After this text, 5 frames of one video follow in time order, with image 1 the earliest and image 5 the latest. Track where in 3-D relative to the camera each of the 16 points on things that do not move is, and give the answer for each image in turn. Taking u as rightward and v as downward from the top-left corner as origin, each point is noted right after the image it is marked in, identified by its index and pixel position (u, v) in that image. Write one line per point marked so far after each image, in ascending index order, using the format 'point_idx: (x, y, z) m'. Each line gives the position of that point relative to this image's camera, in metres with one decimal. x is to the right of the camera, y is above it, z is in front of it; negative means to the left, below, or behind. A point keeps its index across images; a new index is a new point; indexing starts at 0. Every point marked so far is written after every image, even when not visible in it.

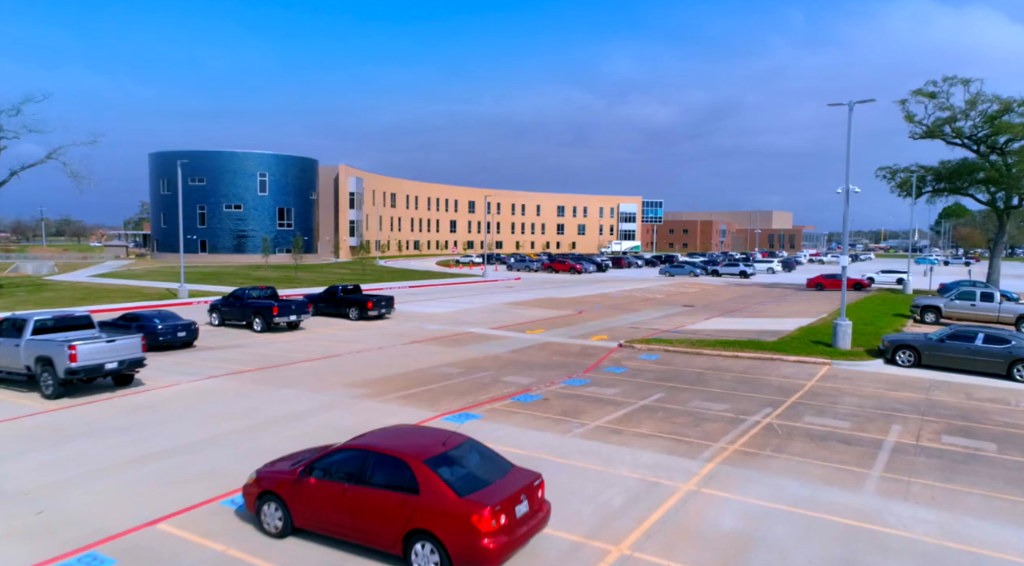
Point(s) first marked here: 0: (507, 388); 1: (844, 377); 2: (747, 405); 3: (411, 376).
0: (-0.1, -2.3, +15.7) m
1: (+7.8, -2.2, +17.1) m
2: (+4.6, -2.4, +14.1) m
3: (-2.3, -2.2, +16.6) m
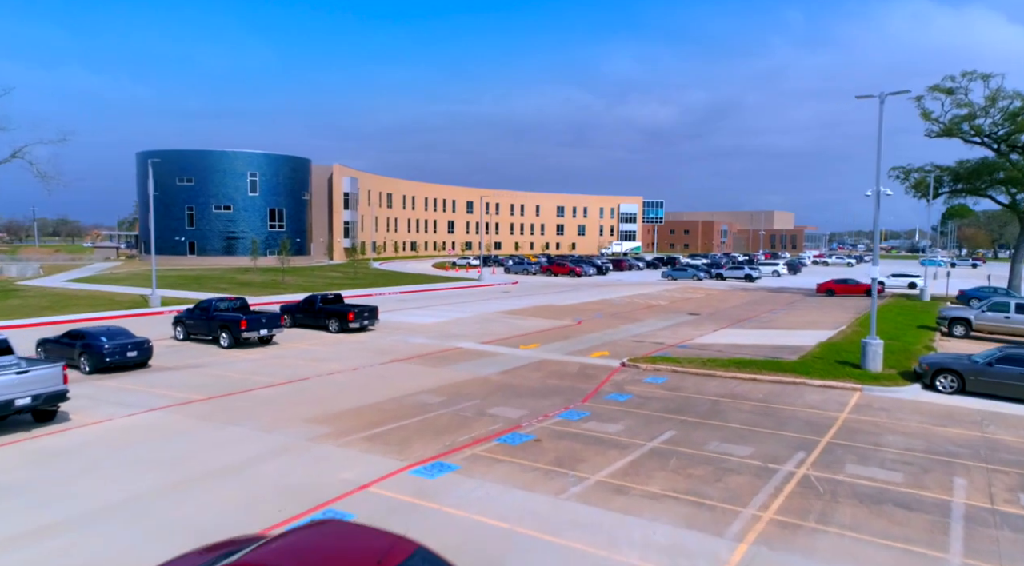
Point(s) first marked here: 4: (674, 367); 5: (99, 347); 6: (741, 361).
0: (-0.4, -2.6, +13.5) m
1: (+7.6, -2.6, +14.9) m
2: (+4.3, -2.7, +11.9) m
3: (-2.5, -2.5, +14.4) m
4: (+4.3, -2.2, +19.2) m
5: (-10.2, -1.6, +18.0) m
6: (+6.2, -2.1, +19.6) m
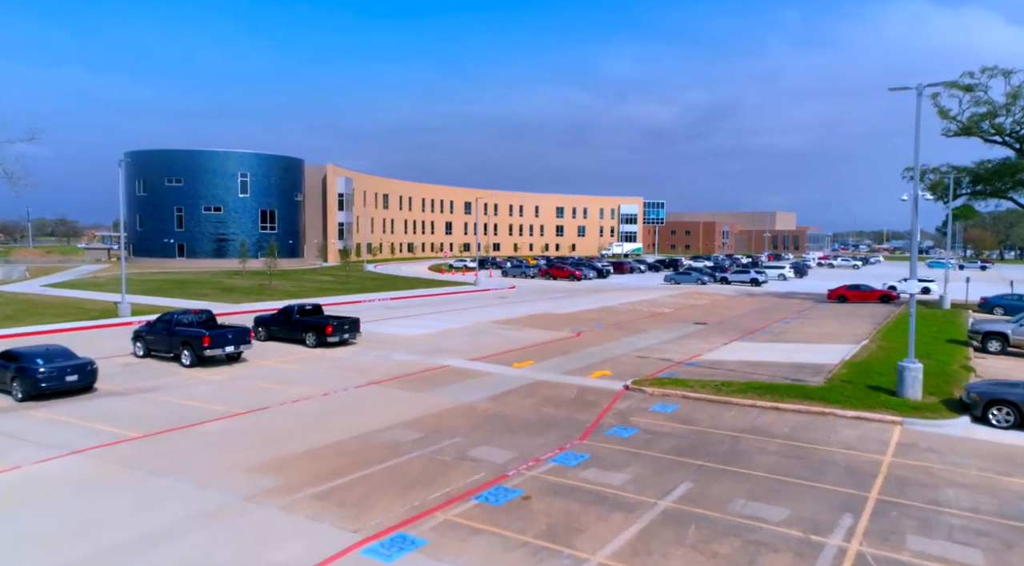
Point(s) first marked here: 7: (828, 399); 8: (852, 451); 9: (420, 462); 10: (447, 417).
0: (-0.6, -3.0, +11.3) m
1: (+7.3, -2.9, +12.8) m
2: (+4.1, -3.1, +9.7) m
3: (-2.8, -2.9, +12.3) m
4: (+4.0, -2.6, +17.1) m
5: (-10.5, -1.9, +15.9) m
6: (+5.9, -2.4, +17.4) m
7: (+6.9, -2.5, +15.9) m
8: (+6.0, -2.9, +12.7) m
9: (-1.5, -2.9, +11.8) m
10: (-1.3, -2.8, +15.1) m
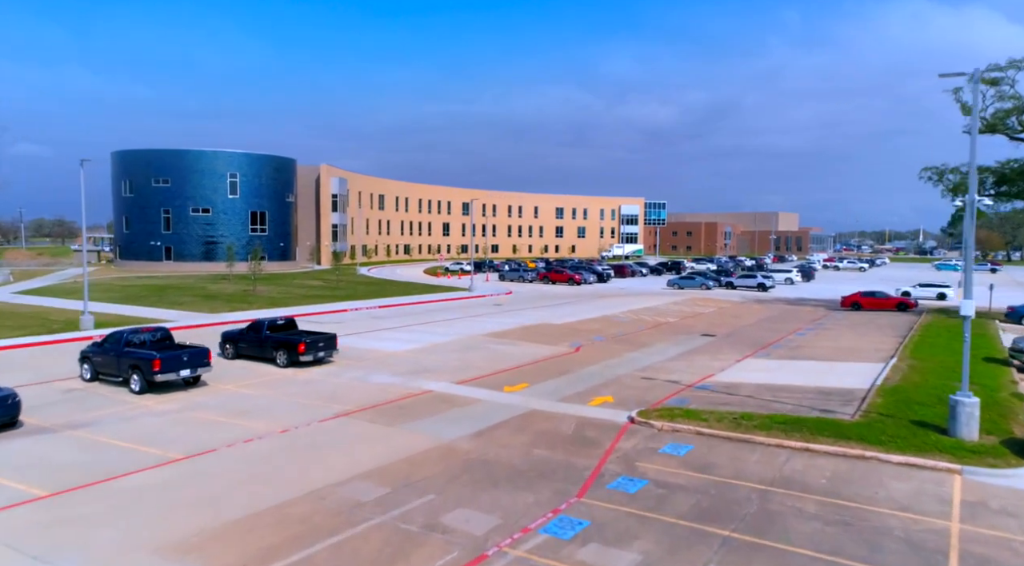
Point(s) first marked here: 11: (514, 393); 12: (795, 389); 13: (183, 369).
0: (-0.8, -3.3, +9.0) m
1: (+7.1, -3.3, +10.5) m
2: (+3.8, -3.4, +7.5) m
3: (-3.0, -3.3, +10.0) m
4: (+3.8, -3.0, +14.8) m
5: (-10.7, -2.3, +13.6) m
6: (+5.7, -2.8, +15.1) m
7: (+6.7, -2.9, +13.6) m
8: (+5.7, -3.3, +10.5) m
9: (-1.8, -3.3, +9.6) m
10: (-1.6, -3.2, +12.8) m
11: (+0.1, -2.9, +19.0) m
12: (+7.3, -2.7, +18.8) m
13: (-8.3, -2.2, +18.3) m
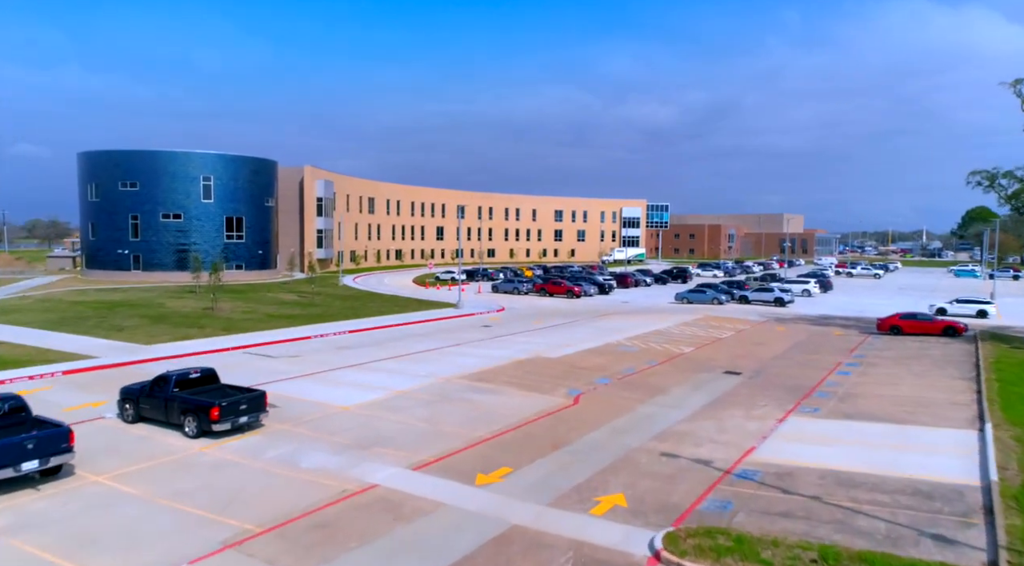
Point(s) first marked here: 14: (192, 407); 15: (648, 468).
0: (-1.3, -4.4, +3.9) m
1: (+6.6, -4.3, +5.3) m
2: (+3.4, -4.5, +2.3) m
3: (-3.5, -4.3, +4.8) m
4: (+3.3, -4.0, +9.6) m
5: (-11.2, -3.4, +8.4) m
6: (+5.2, -3.9, +10.0) m
7: (+6.2, -3.9, +8.4) m
8: (+5.2, -4.4, +5.3) m
9: (-2.2, -4.3, +4.4) m
10: (-2.1, -4.2, +7.6) m
11: (-0.4, -3.9, +13.8) m
12: (+6.8, -3.8, +13.6) m
13: (-8.8, -3.2, +13.1) m
14: (-7.4, -2.8, +16.7) m
15: (+2.9, -3.8, +15.2) m
